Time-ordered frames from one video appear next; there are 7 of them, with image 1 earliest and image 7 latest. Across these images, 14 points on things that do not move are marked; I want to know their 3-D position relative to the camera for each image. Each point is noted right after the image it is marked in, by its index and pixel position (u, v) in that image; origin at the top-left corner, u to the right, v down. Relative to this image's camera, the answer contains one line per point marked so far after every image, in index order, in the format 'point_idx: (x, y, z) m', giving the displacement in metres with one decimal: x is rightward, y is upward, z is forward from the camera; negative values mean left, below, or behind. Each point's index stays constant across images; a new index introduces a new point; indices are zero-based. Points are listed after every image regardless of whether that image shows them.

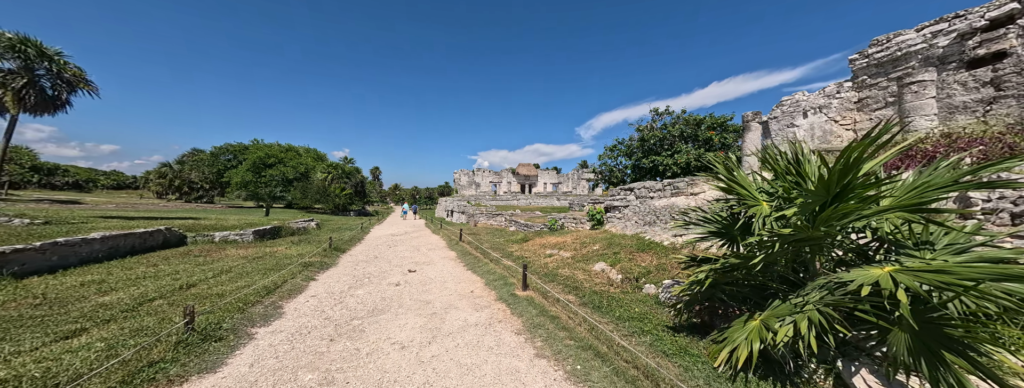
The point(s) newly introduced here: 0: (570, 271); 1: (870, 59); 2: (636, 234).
0: (+1.4, -1.8, +6.8) m
1: (+10.6, +4.0, +8.6) m
2: (+3.5, -1.1, +8.1) m
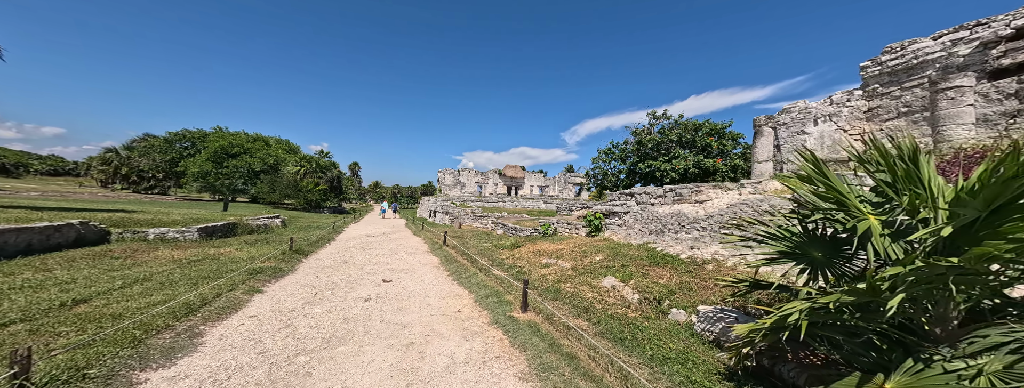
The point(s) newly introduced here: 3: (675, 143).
0: (+1.2, -1.9, +5.8) m
1: (+10.5, +3.6, +8.2) m
2: (+3.3, -1.3, +7.3) m
3: (+8.1, +2.6, +14.4) m
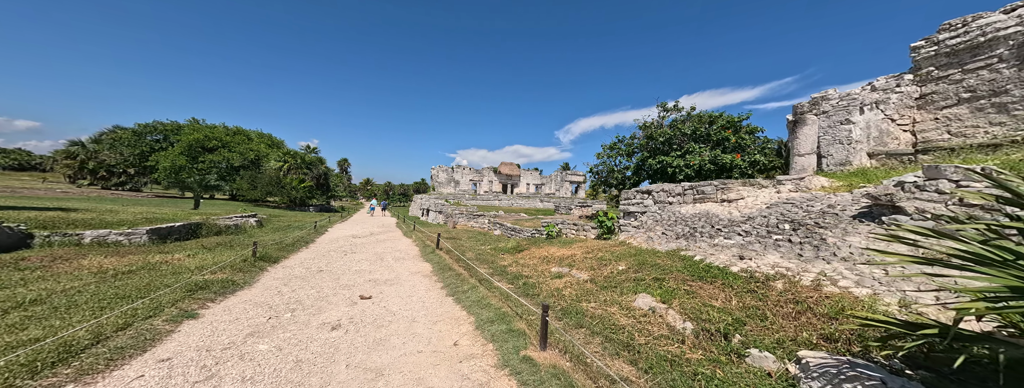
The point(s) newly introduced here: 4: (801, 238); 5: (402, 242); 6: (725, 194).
0: (+1.4, -1.8, +4.6) m
1: (+10.6, +3.7, +7.2) m
2: (+3.4, -1.2, +6.1) m
3: (+8.1, +2.6, +13.3) m
4: (+4.9, -0.7, +4.9) m
5: (-5.2, -2.3, +13.8) m
6: (+6.0, 0.0, +8.2) m
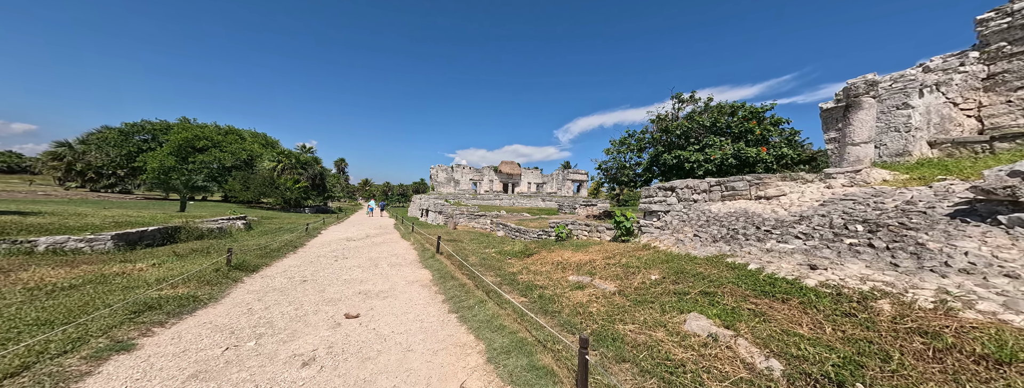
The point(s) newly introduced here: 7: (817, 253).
0: (+1.6, -1.8, +3.7) m
1: (+10.8, +3.8, +6.2) m
2: (+3.6, -1.1, +5.2) m
3: (+8.3, +2.8, +12.4) m
4: (+5.2, -0.7, +4.0) m
5: (-5.0, -2.3, +12.8) m
6: (+6.2, +0.1, +7.2) m
7: (+4.6, -0.9, +4.3) m
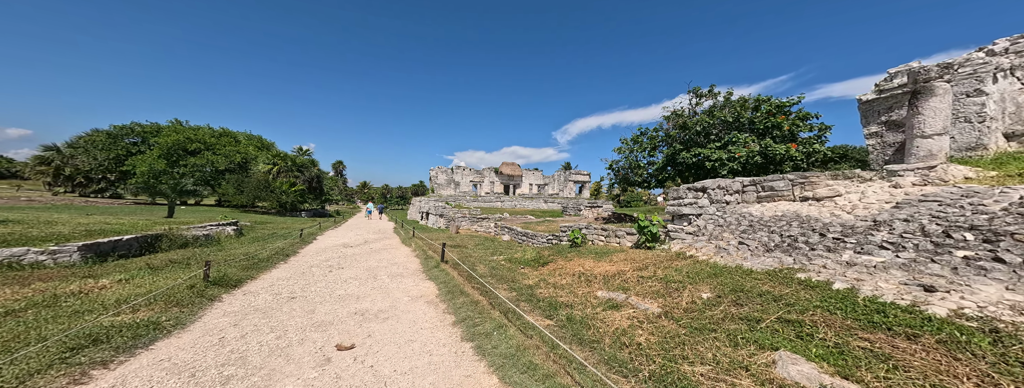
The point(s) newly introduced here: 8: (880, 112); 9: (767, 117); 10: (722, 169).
0: (+2.0, -1.8, +2.8) m
1: (+11.2, +3.8, +5.4) m
2: (+4.0, -1.2, +4.4) m
3: (+8.6, +2.7, +11.5) m
4: (+5.5, -0.7, +3.1) m
5: (-4.7, -2.4, +12.0) m
6: (+6.6, +0.1, +6.4) m
7: (+4.9, -0.9, +3.5) m
8: (+10.6, +2.4, +8.3) m
9: (+9.6, +2.9, +10.9) m
10: (+7.8, +0.9, +10.8) m
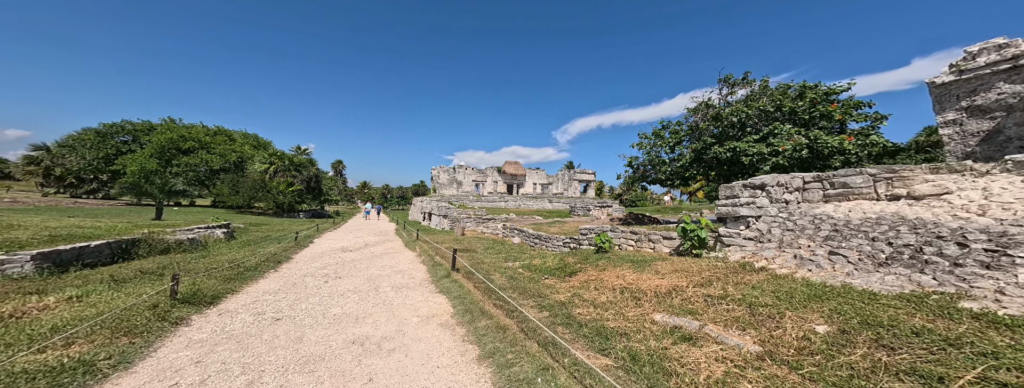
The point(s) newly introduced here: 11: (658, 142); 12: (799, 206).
0: (+2.6, -1.8, +1.7) m
1: (+11.7, +3.9, +4.3) m
2: (+4.6, -1.1, +3.2) m
3: (+9.1, +2.8, +10.4) m
4: (+6.1, -0.6, +2.0) m
5: (-4.1, -2.4, +10.9) m
6: (+7.1, +0.1, +5.3) m
7: (+5.5, -0.9, +2.4) m
8: (+11.2, +2.4, +7.2) m
9: (+10.1, +2.9, +9.7) m
10: (+8.4, +1.0, +9.6) m
11: (+6.9, +2.4, +13.7) m
12: (+6.1, -0.3, +6.1) m
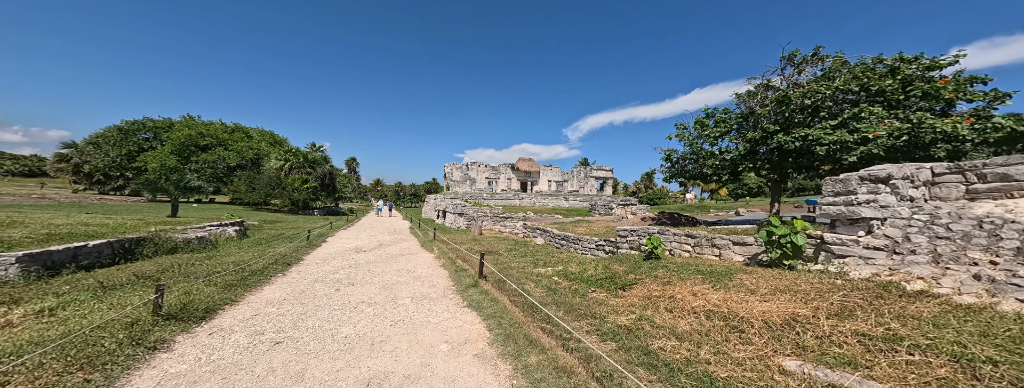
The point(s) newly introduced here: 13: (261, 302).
0: (+3.2, -1.7, +0.4) m
1: (+12.5, +3.9, +2.6) m
2: (+5.3, -1.1, +1.9) m
3: (+10.2, +2.9, +8.8) m
4: (+6.7, -0.6, +0.6) m
5: (-3.1, -2.3, +9.9) m
6: (+7.9, +0.2, +3.8) m
7: (+6.1, -0.8, +0.9) m
8: (+12.0, +2.5, +5.5) m
9: (+11.1, +3.0, +8.1) m
10: (+9.4, +1.1, +8.1) m
11: (+8.0, +2.6, +12.1) m
12: (+7.0, -0.2, +4.6) m
13: (-5.0, -2.1, +5.8) m
